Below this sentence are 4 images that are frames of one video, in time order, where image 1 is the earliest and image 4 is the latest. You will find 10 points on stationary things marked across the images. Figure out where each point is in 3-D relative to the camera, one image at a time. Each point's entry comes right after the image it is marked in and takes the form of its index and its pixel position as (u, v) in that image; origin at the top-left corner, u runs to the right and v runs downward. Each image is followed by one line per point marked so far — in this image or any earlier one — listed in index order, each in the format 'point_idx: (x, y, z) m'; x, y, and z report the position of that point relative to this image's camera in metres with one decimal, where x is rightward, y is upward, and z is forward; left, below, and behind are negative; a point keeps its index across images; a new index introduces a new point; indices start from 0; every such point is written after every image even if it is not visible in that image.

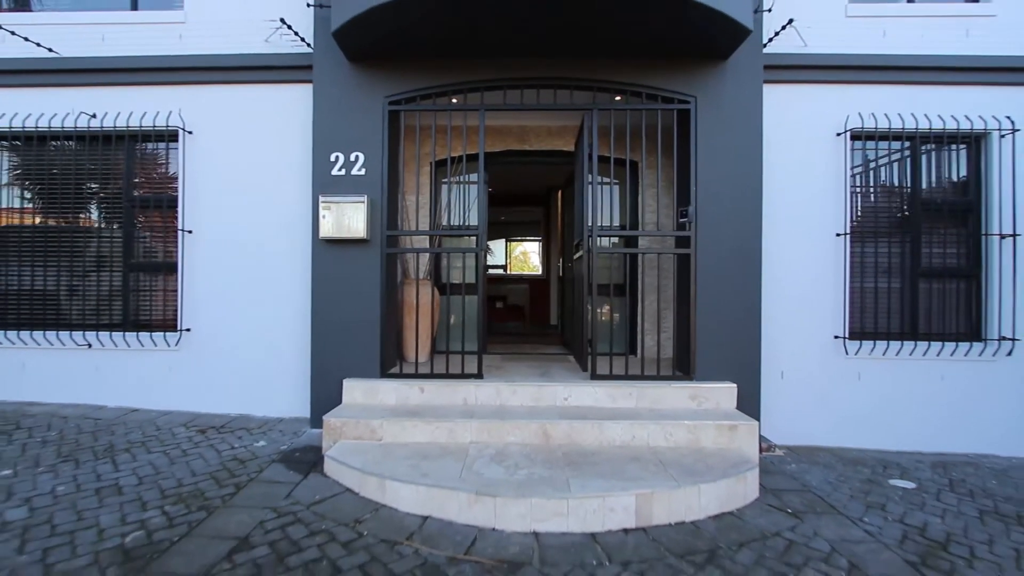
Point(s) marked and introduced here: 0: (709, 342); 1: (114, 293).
0: (+1.8, -0.5, +4.2) m
1: (-4.2, -0.1, +4.7) m
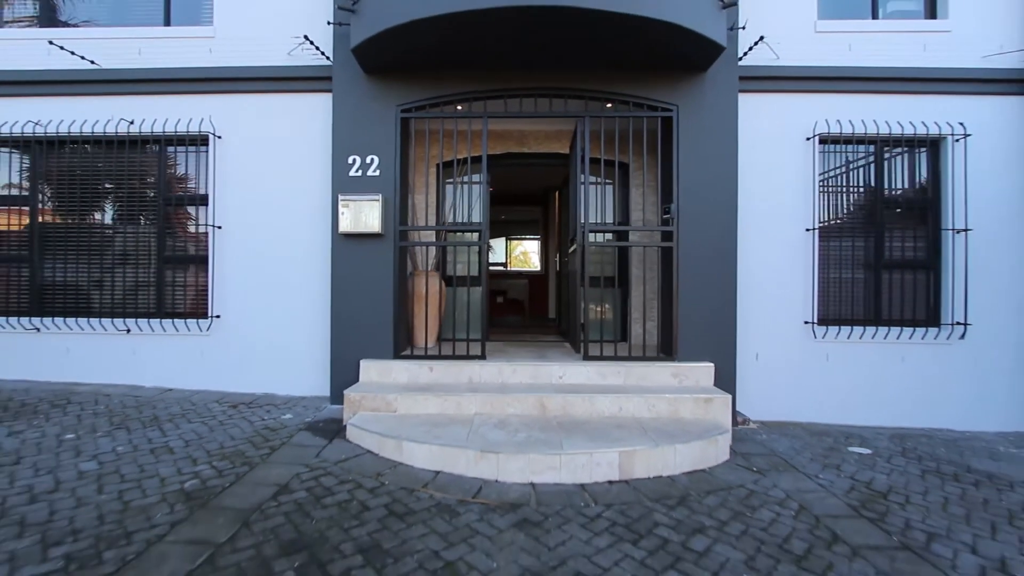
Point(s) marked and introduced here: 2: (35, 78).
0: (+1.8, -0.4, +4.6) m
1: (-4.2, 0.0, +5.2) m
2: (-5.4, +2.4, +5.1) m
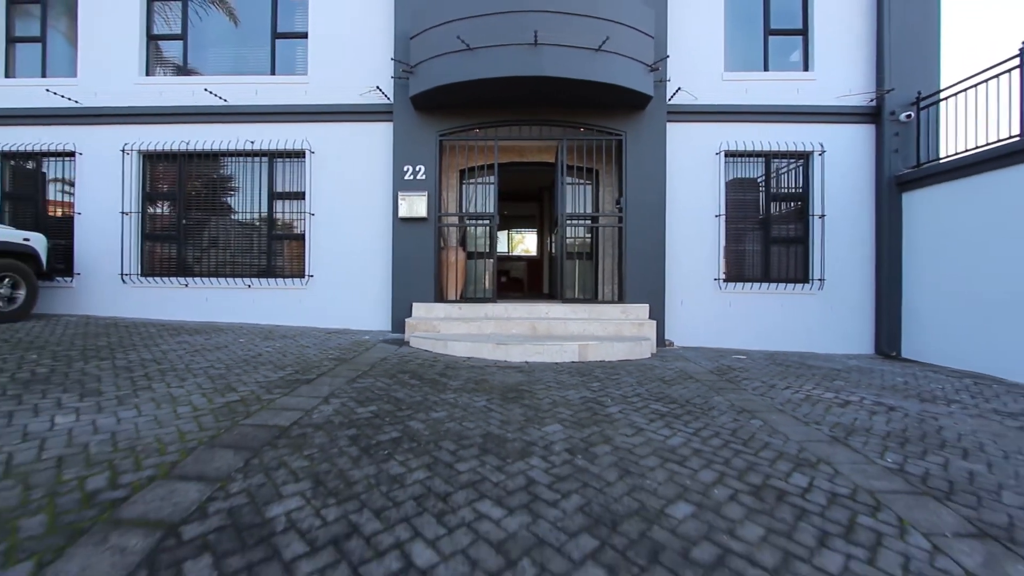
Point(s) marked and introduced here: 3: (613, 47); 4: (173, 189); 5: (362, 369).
0: (+1.8, +0.1, +6.9) m
1: (-4.1, +0.6, +7.4) m
2: (-5.3, +2.9, +7.3) m
3: (+1.4, +3.3, +6.1) m
4: (-5.6, +1.6, +7.5) m
5: (-1.5, -0.8, +4.7) m
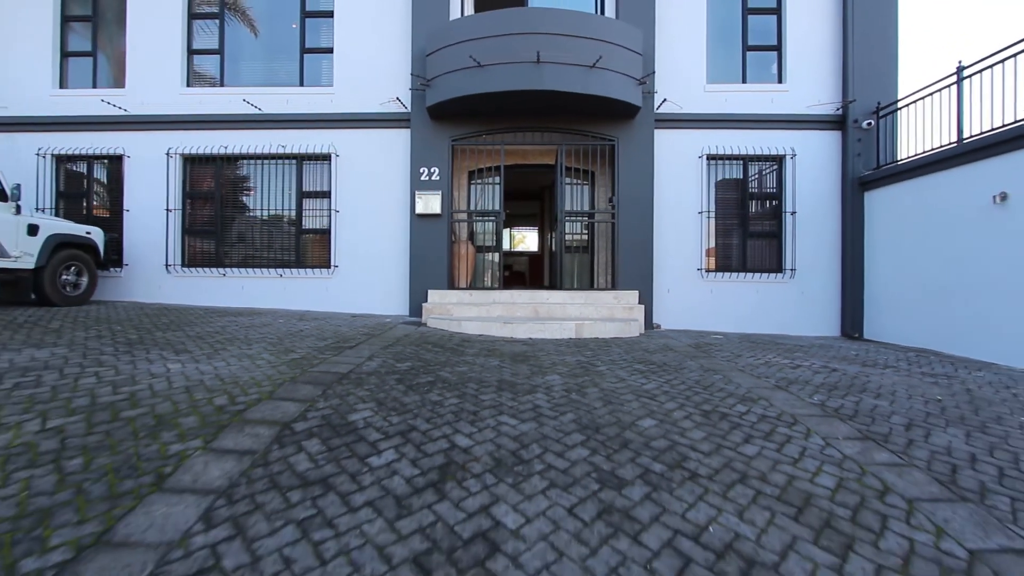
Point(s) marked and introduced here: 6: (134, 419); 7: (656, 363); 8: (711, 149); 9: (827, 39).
0: (+1.9, +0.3, +7.7) m
1: (-4.0, +0.7, +8.3) m
2: (-5.2, +3.0, +8.2) m
3: (+1.4, +3.4, +7.0) m
4: (-5.5, +1.8, +8.4) m
5: (-1.5, -0.6, +5.5) m
6: (-2.3, -0.8, +2.8) m
7: (+1.5, -0.8, +4.9) m
8: (+3.5, +2.4, +7.9) m
9: (+5.5, +4.4, +7.9) m
